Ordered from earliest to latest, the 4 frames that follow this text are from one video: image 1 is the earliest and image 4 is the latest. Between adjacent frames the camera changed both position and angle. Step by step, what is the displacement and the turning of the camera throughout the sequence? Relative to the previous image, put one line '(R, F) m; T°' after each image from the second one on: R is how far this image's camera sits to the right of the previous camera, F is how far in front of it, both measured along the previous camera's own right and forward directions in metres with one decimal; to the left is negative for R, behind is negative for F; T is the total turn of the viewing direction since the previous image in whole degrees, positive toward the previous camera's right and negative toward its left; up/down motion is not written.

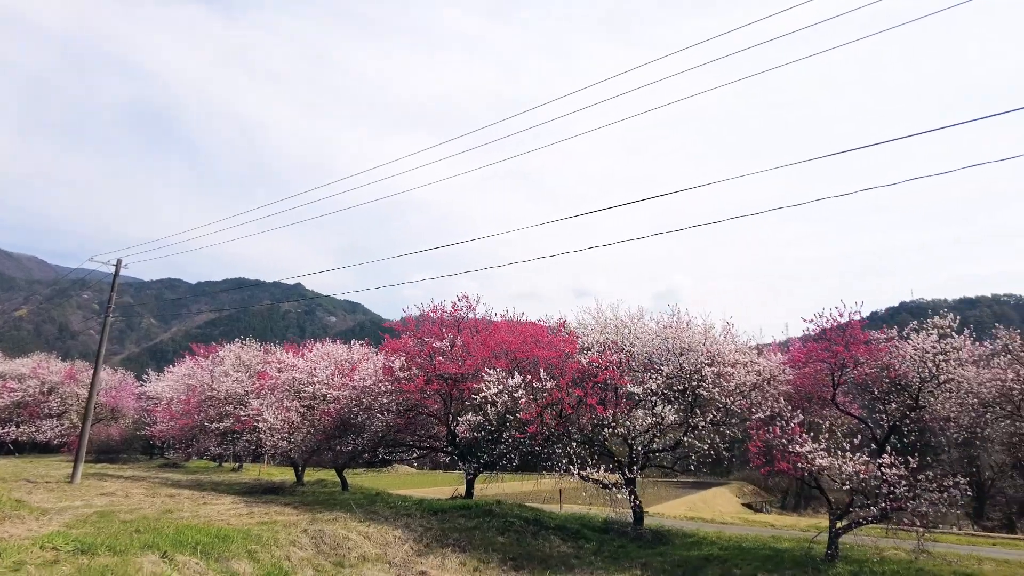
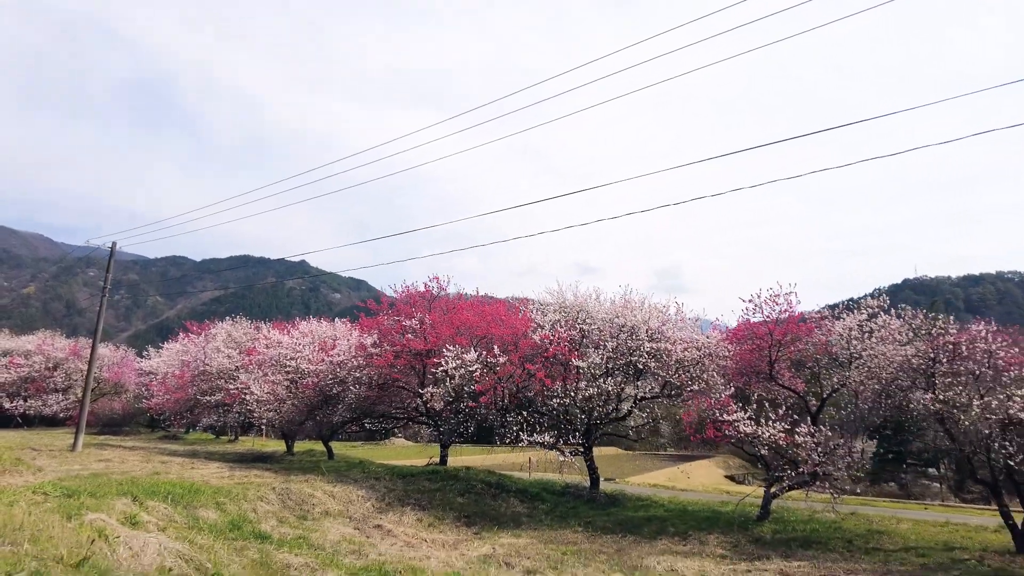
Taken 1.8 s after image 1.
(+1.4, -1.2) m; 0°
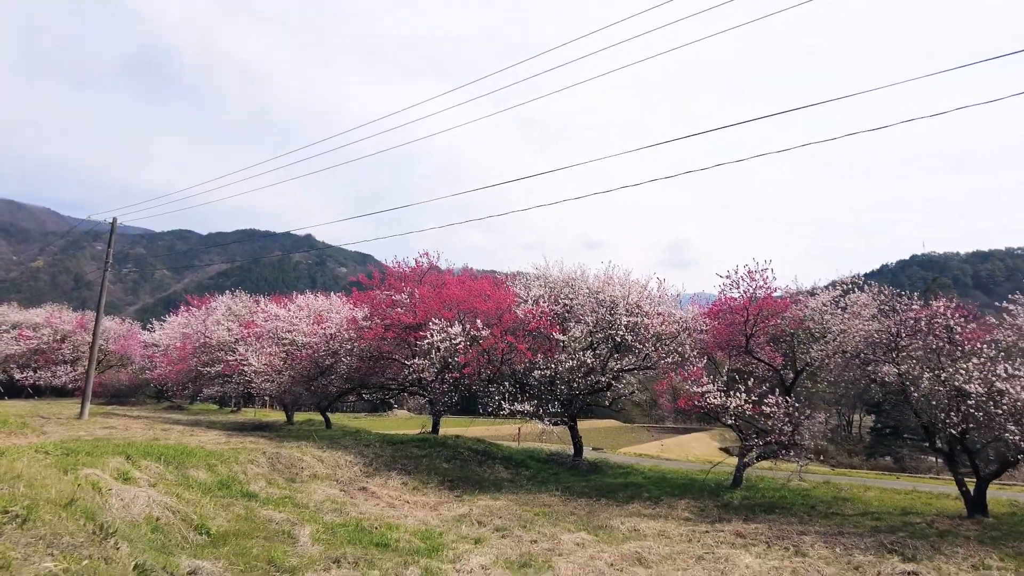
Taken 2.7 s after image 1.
(+0.7, -0.5) m; -1°
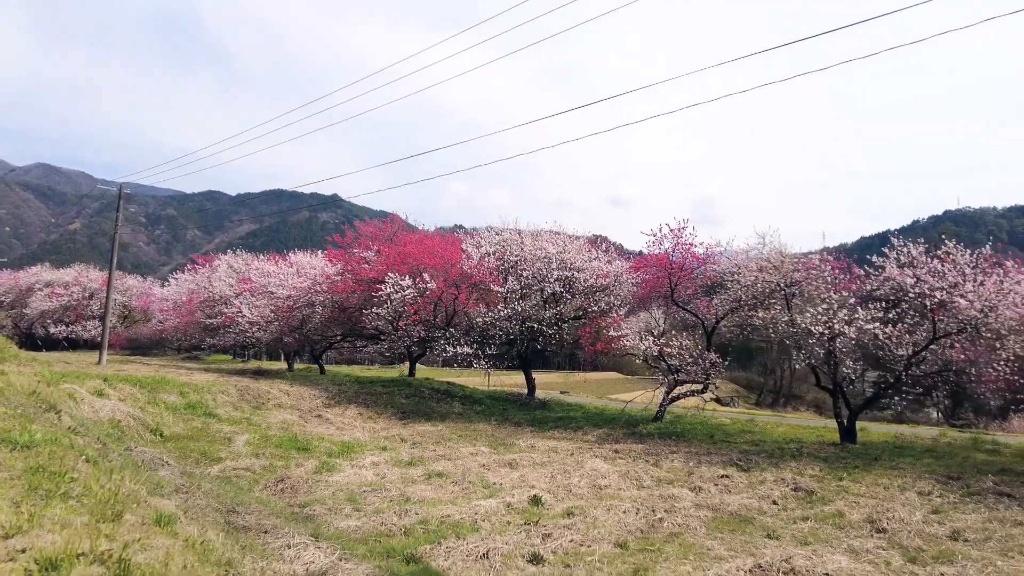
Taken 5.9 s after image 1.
(+2.8, -1.9) m; -2°
